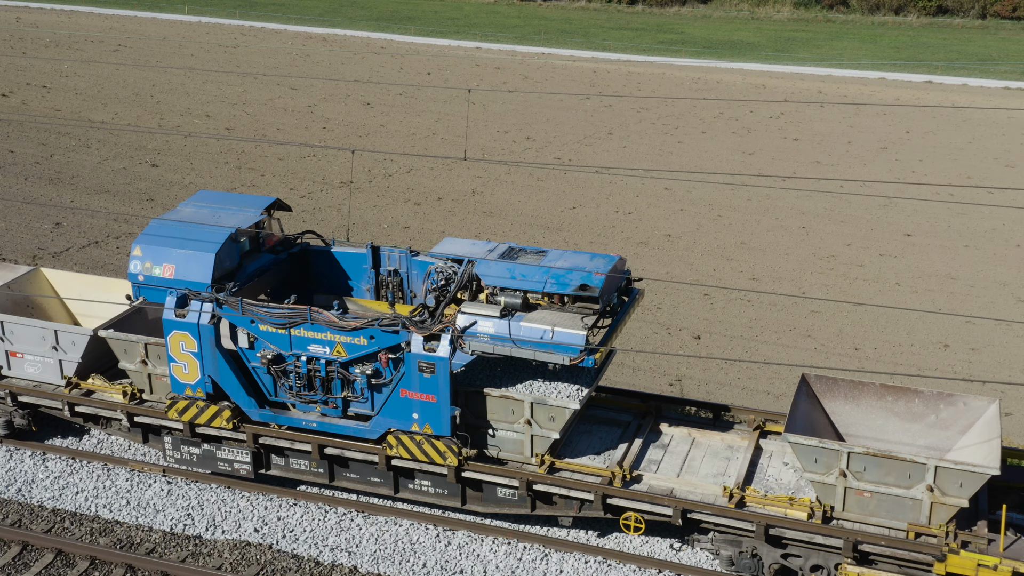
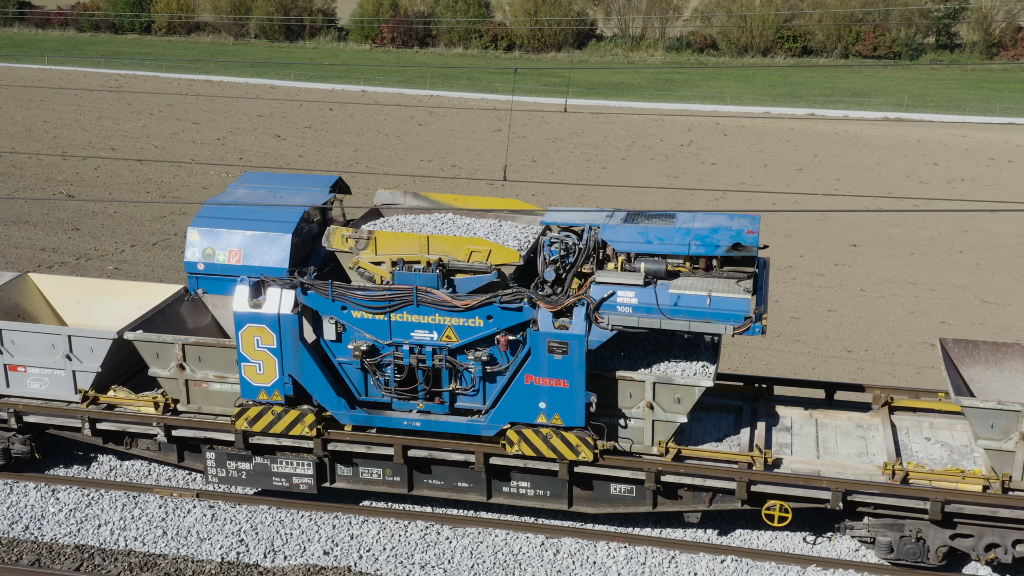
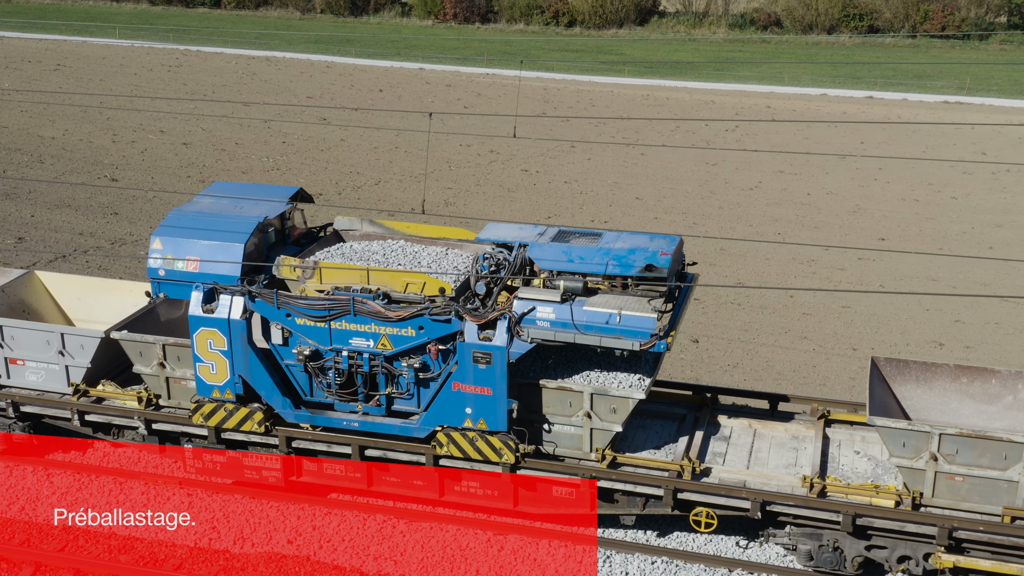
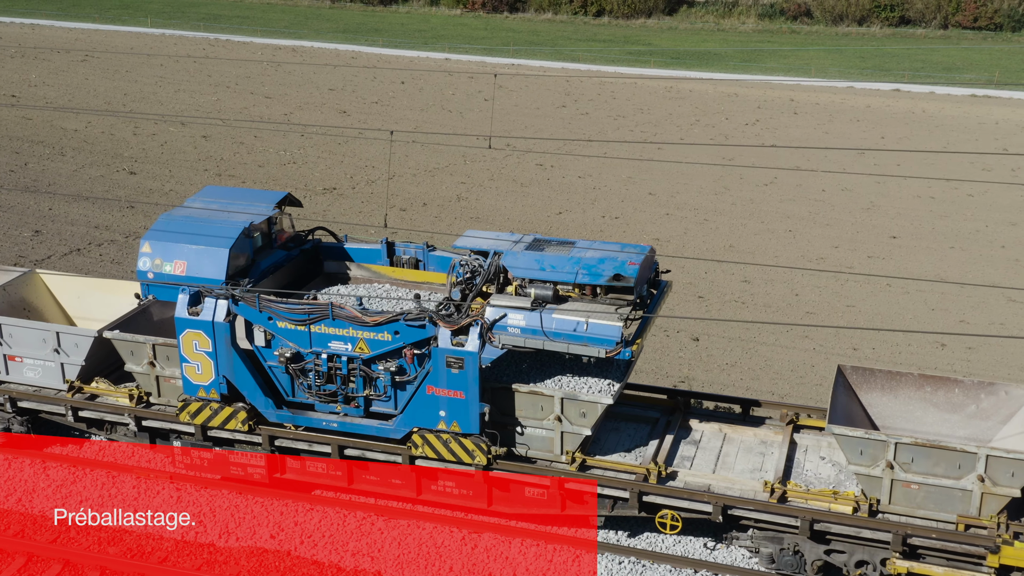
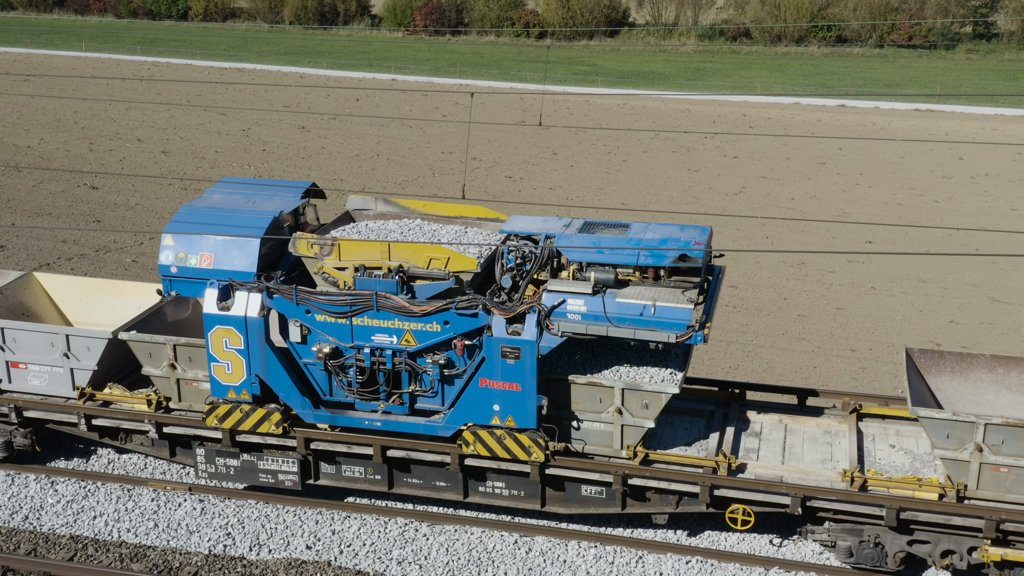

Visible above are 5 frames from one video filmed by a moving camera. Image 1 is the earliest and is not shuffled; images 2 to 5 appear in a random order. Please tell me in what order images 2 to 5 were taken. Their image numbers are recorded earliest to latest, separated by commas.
4, 3, 5, 2
